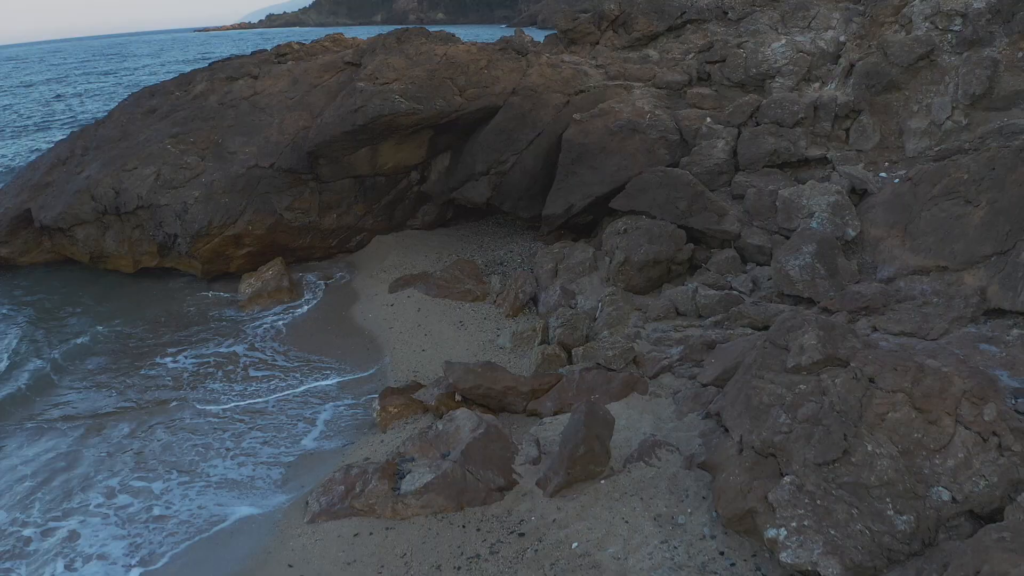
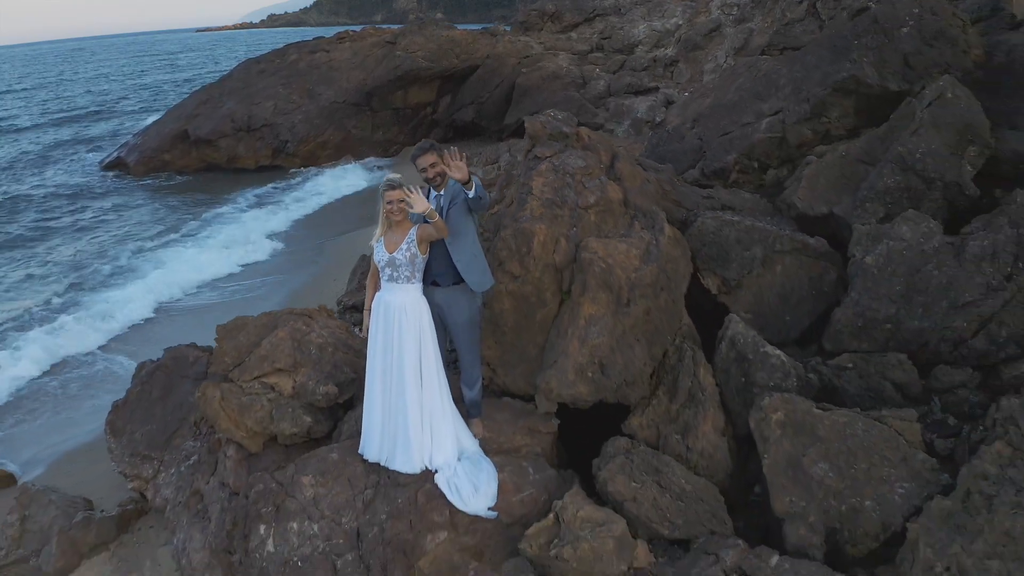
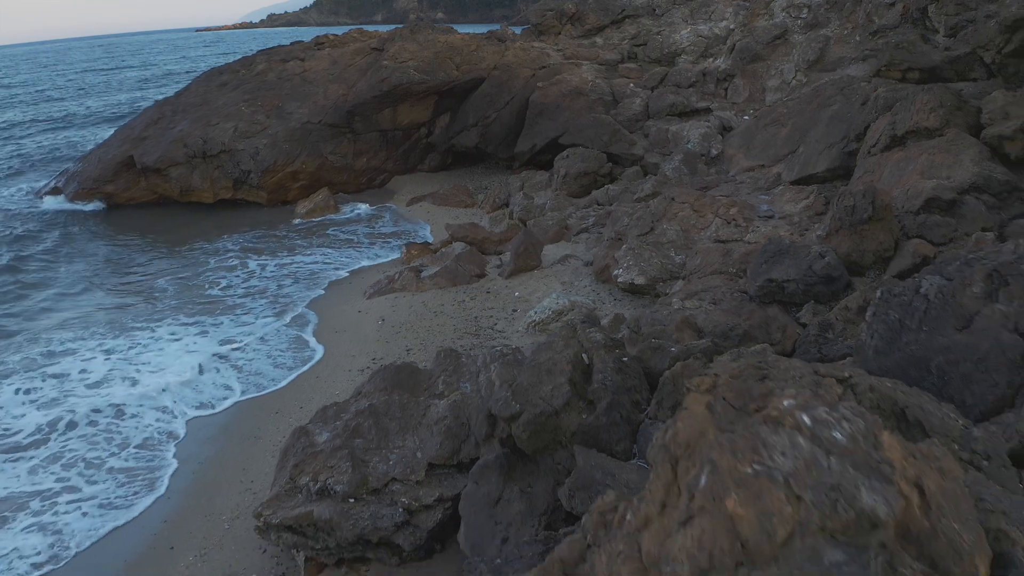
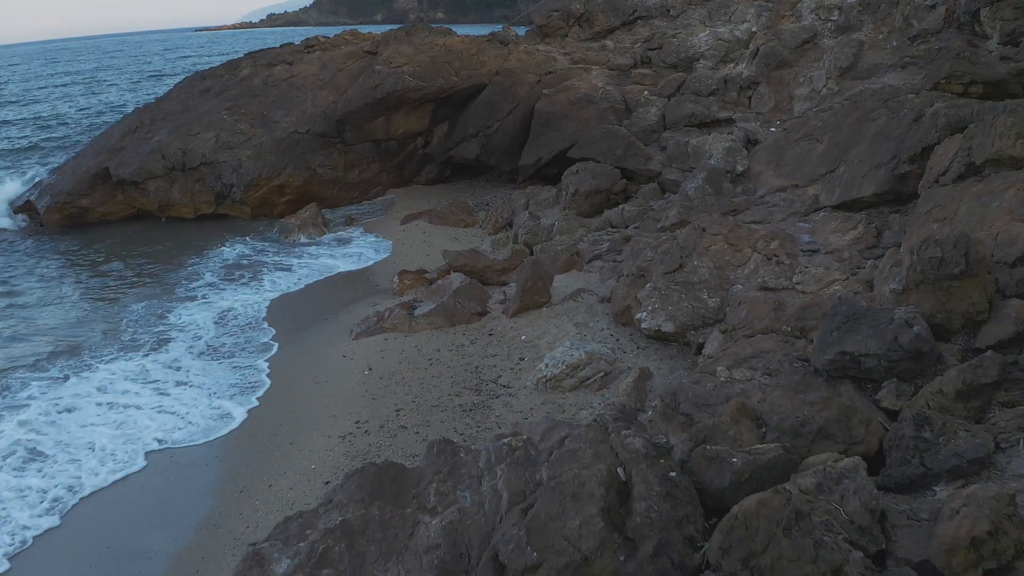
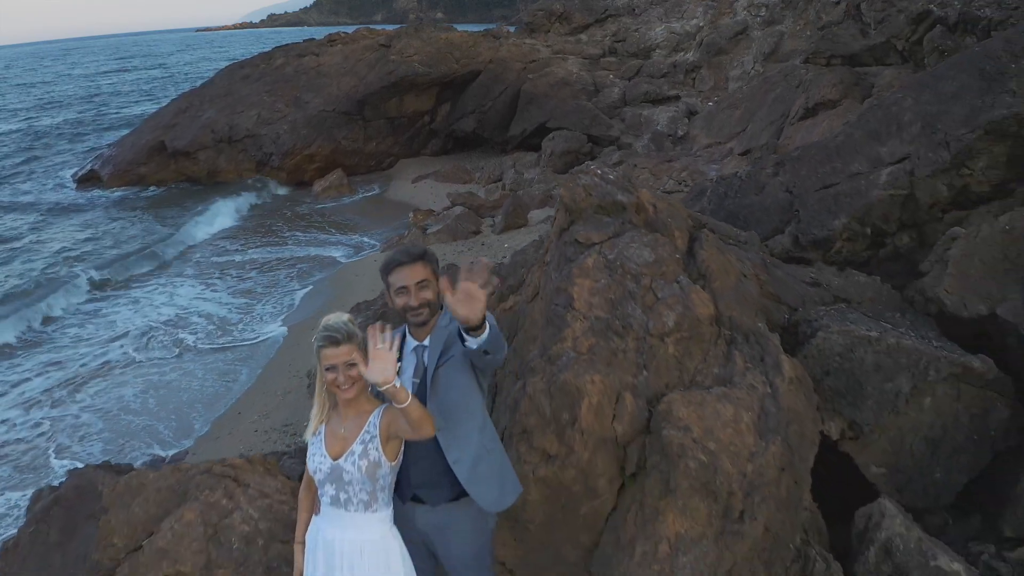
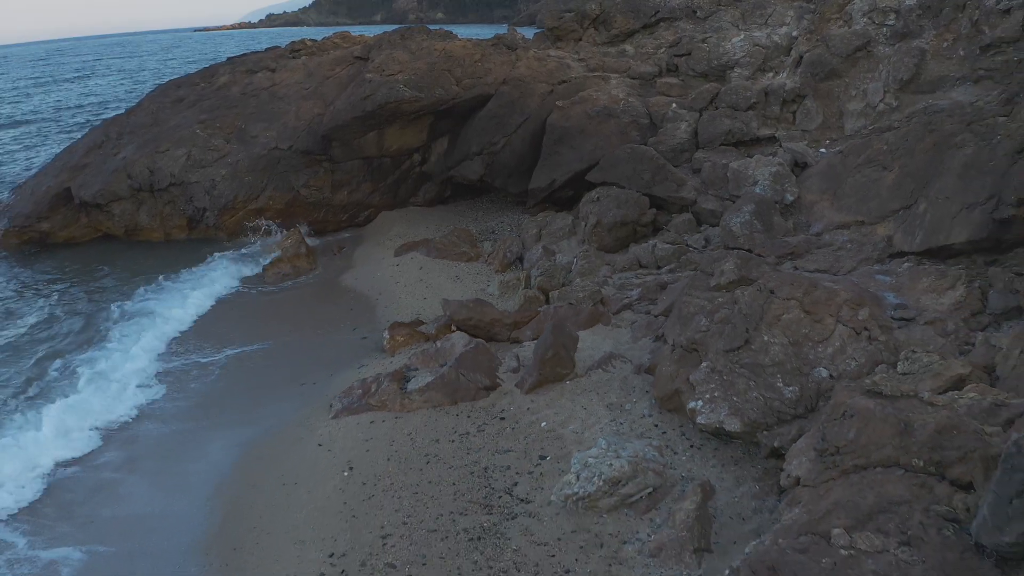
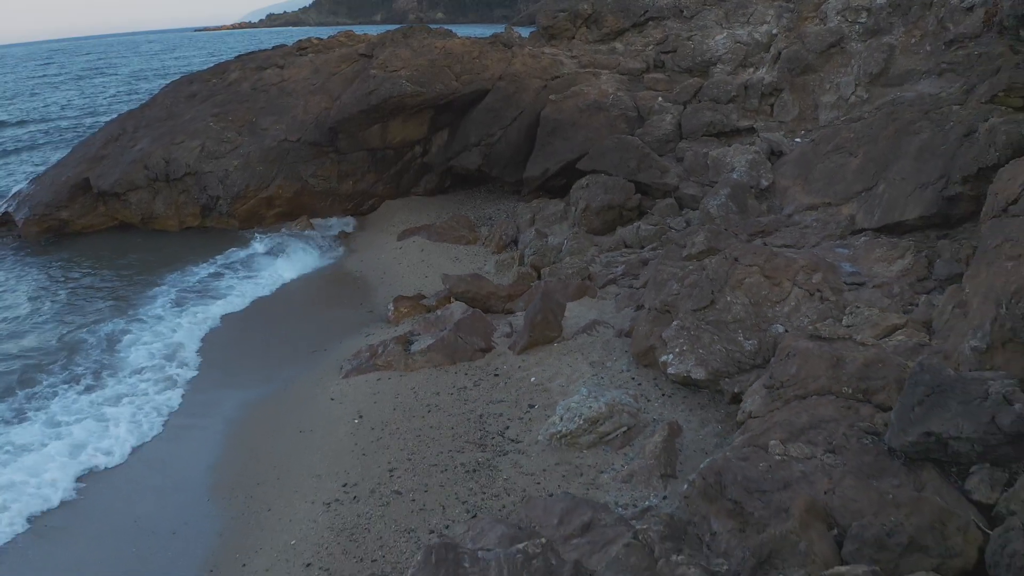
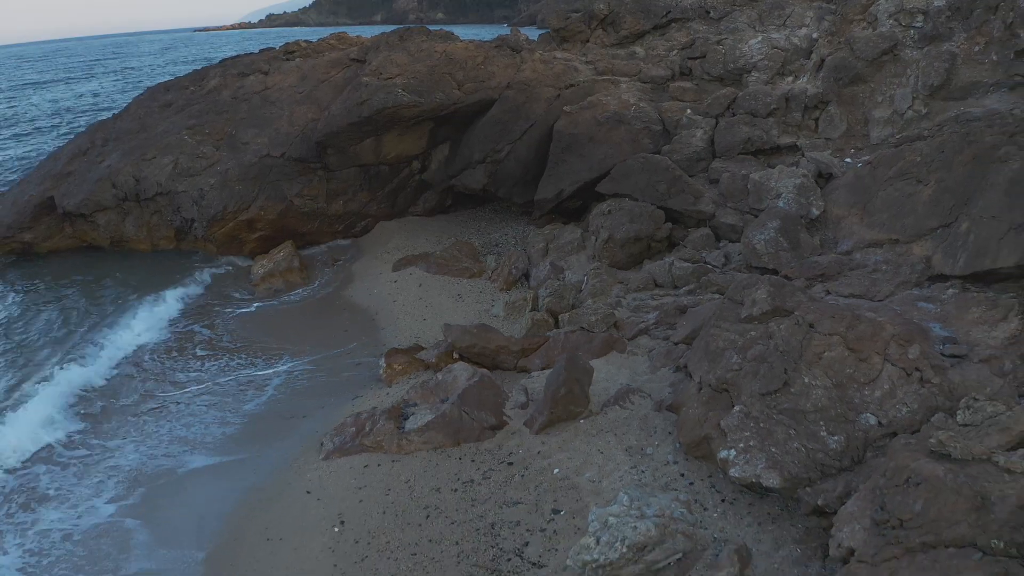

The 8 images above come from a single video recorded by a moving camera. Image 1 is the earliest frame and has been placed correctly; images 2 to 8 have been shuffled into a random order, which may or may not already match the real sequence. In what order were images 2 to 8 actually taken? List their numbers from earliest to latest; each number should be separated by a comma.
8, 6, 7, 4, 3, 5, 2
